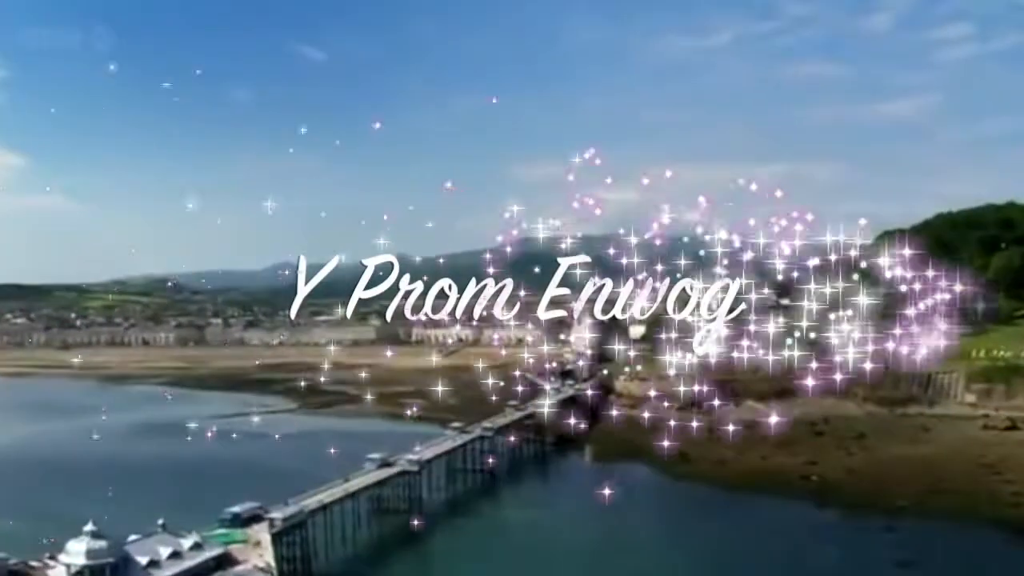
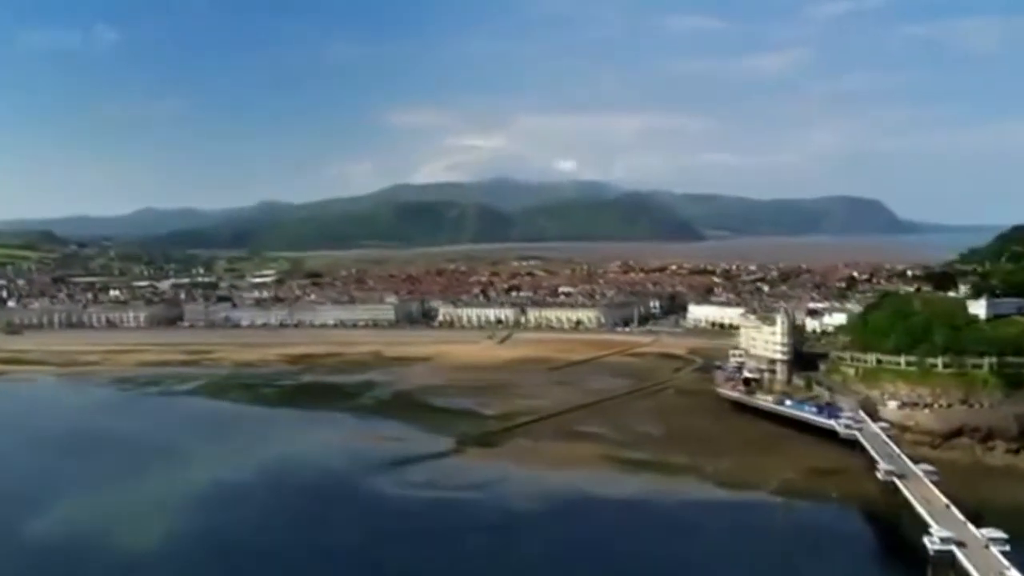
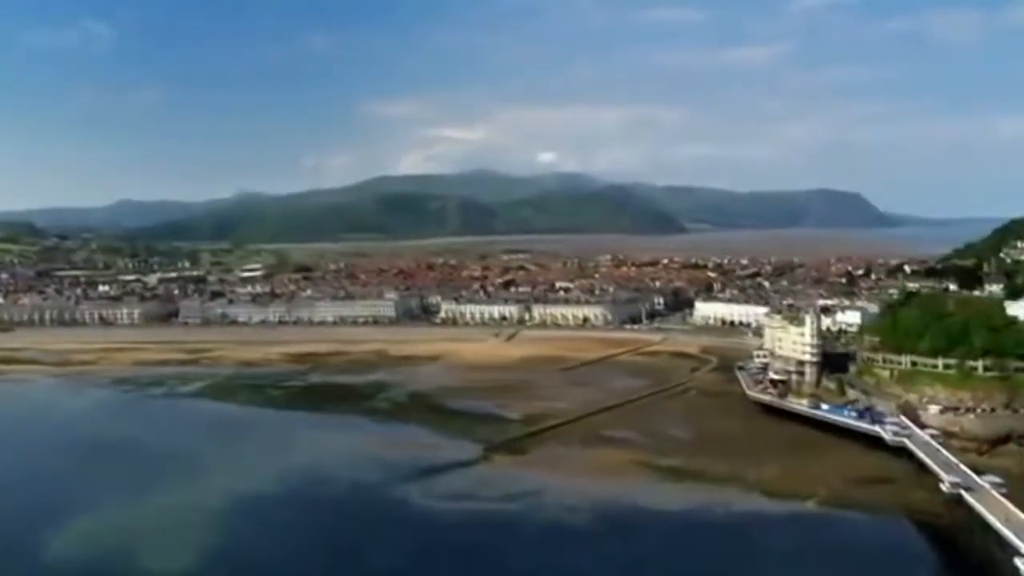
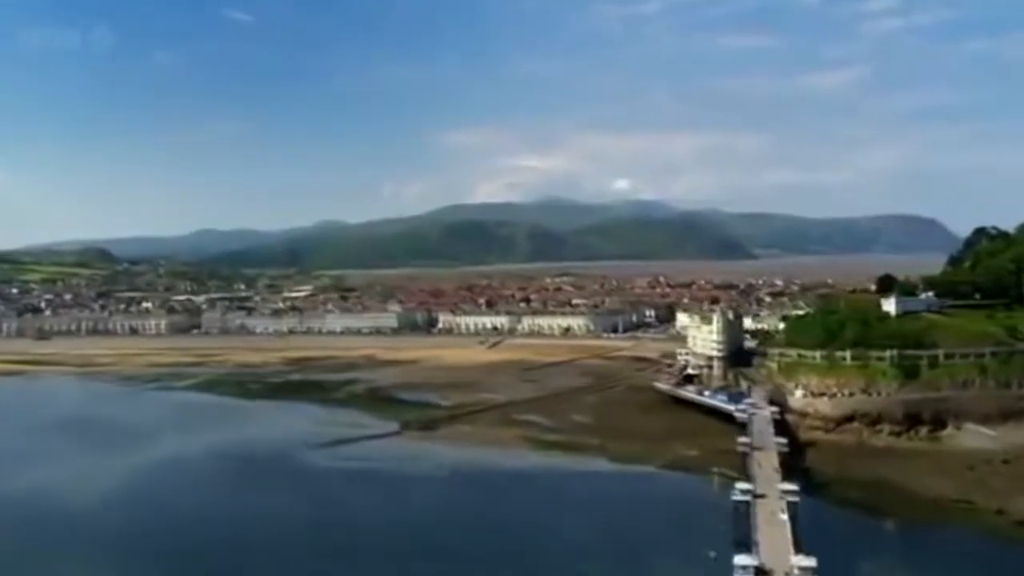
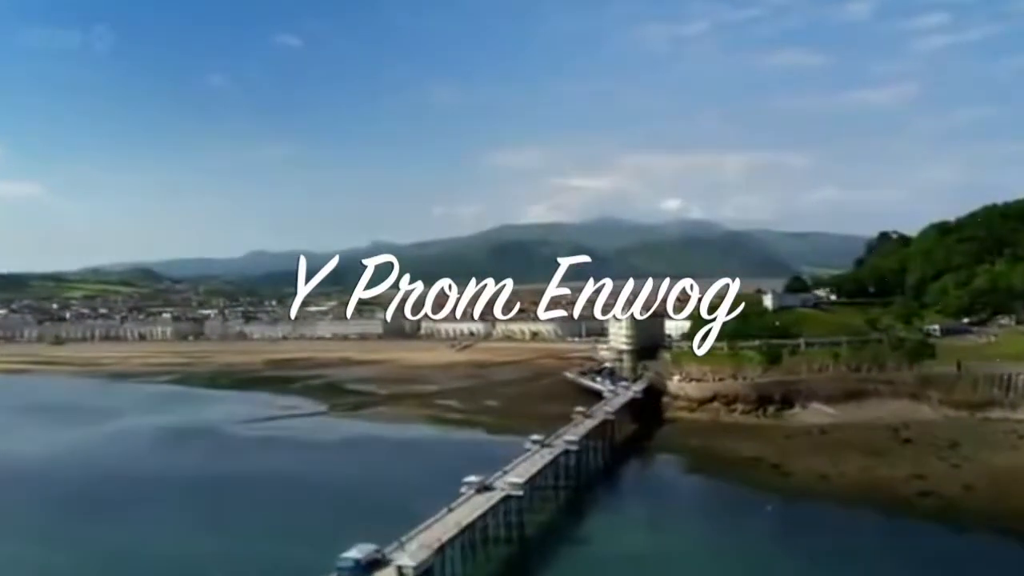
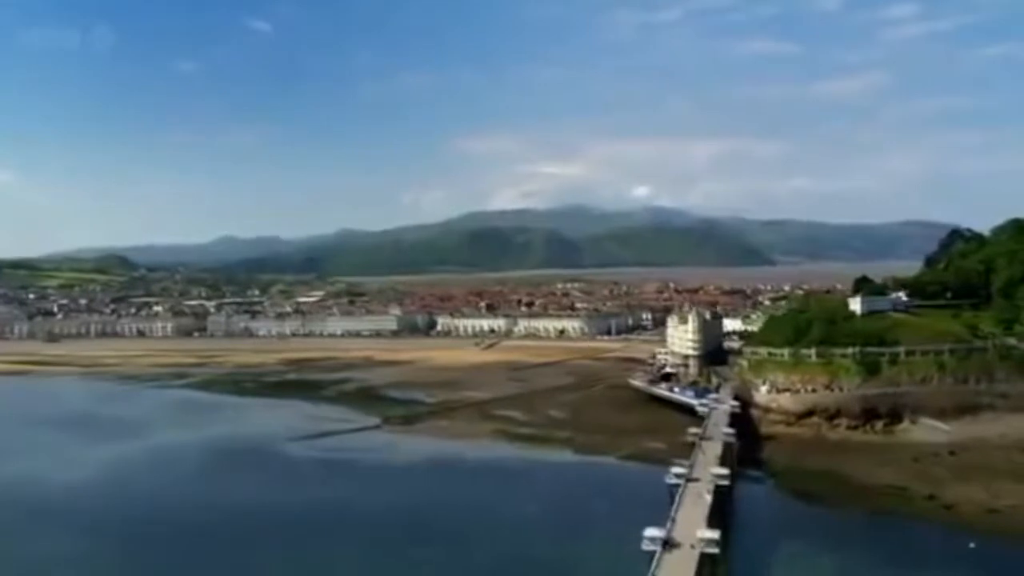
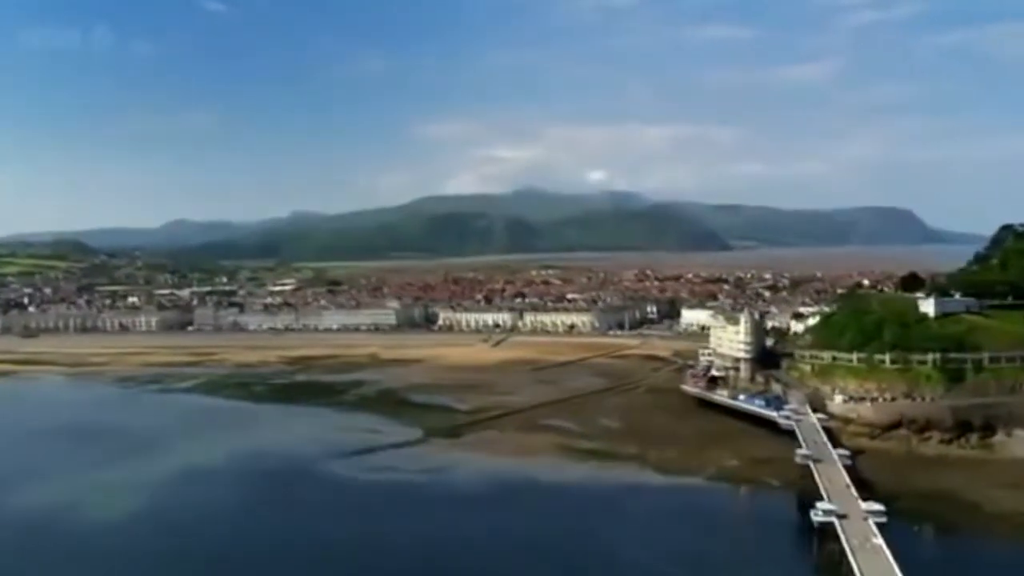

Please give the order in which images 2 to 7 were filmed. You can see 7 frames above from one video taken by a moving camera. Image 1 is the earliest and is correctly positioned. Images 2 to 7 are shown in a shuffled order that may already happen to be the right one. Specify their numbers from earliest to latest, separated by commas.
5, 6, 4, 7, 2, 3
